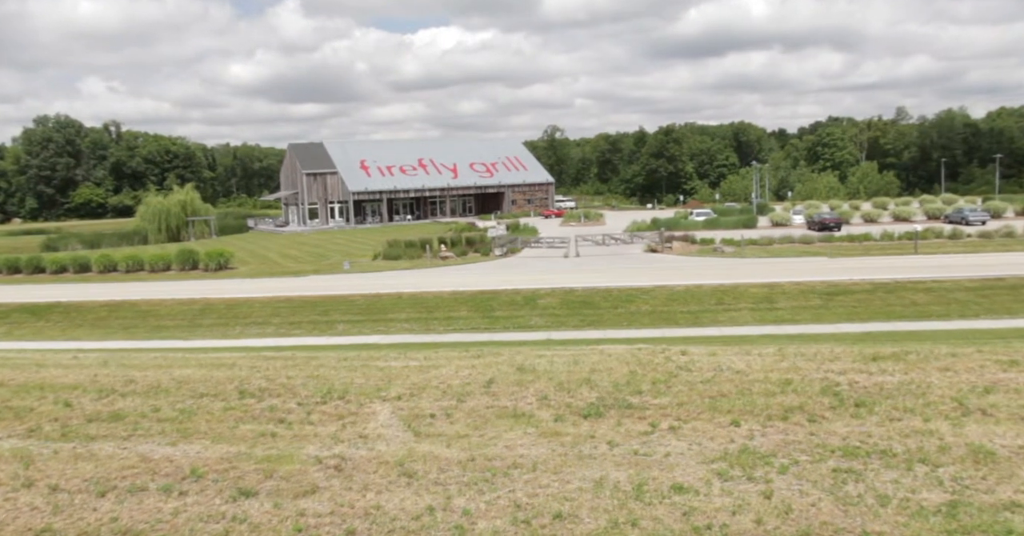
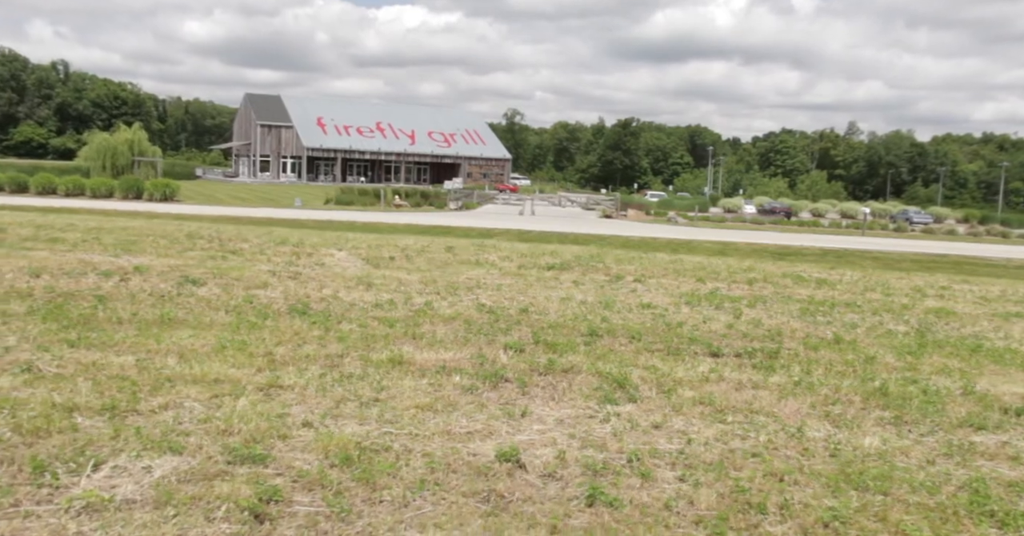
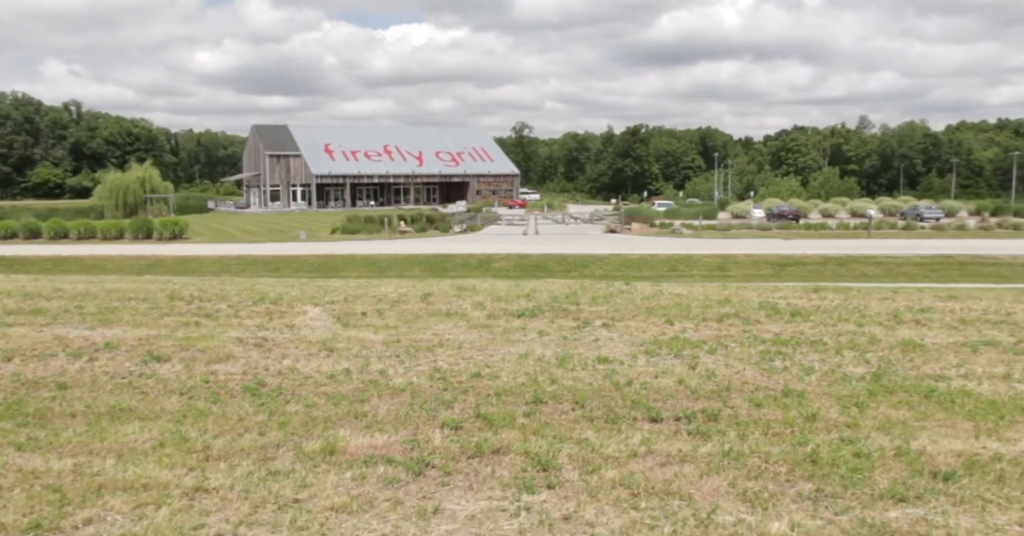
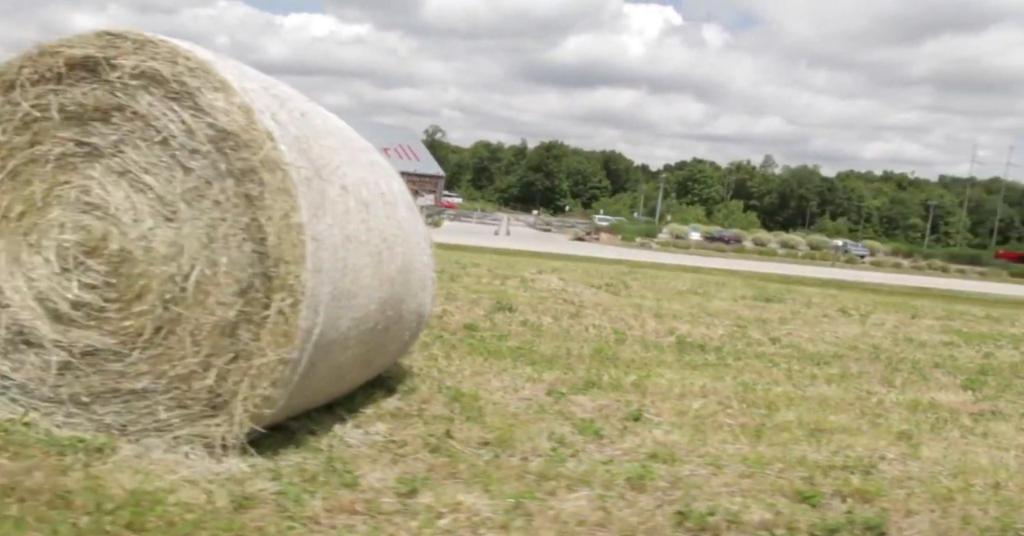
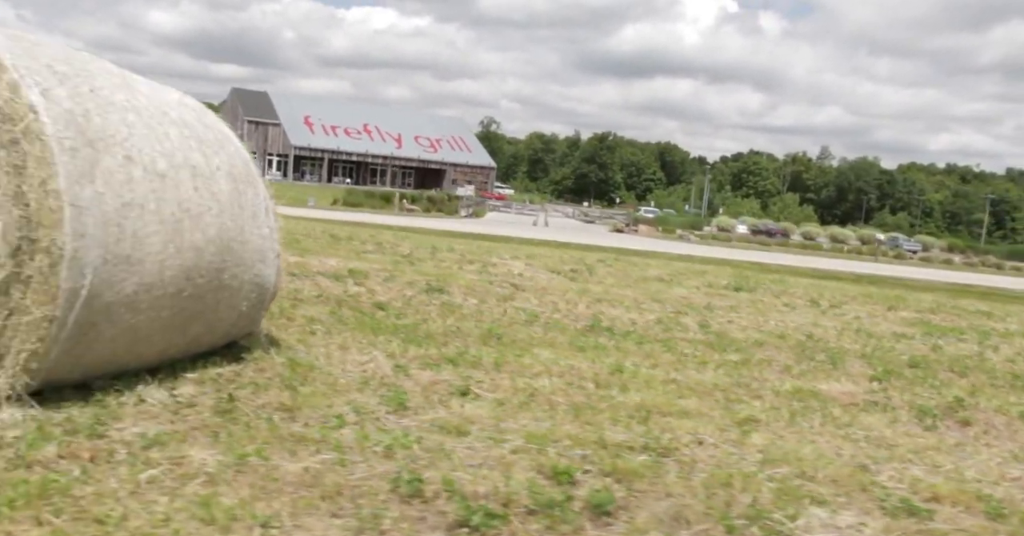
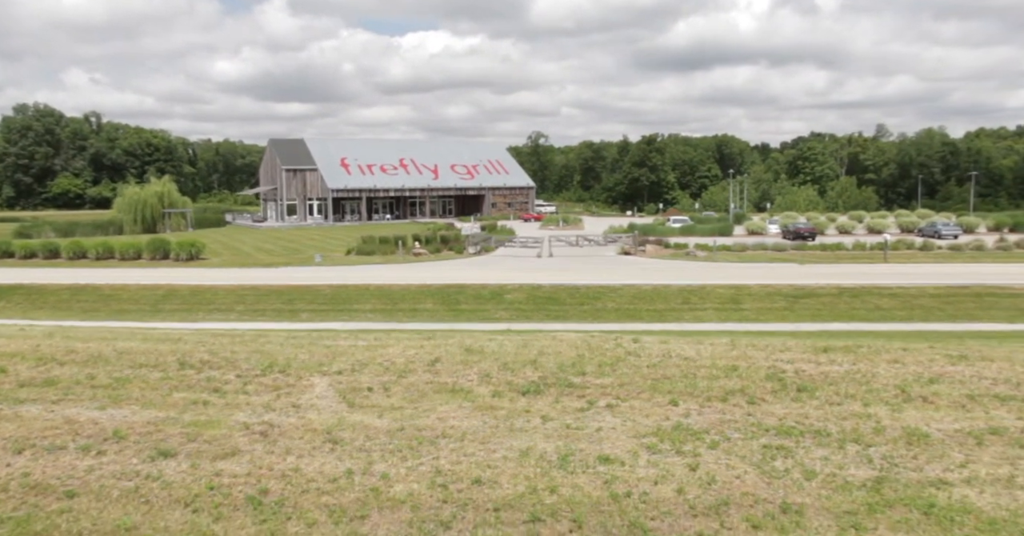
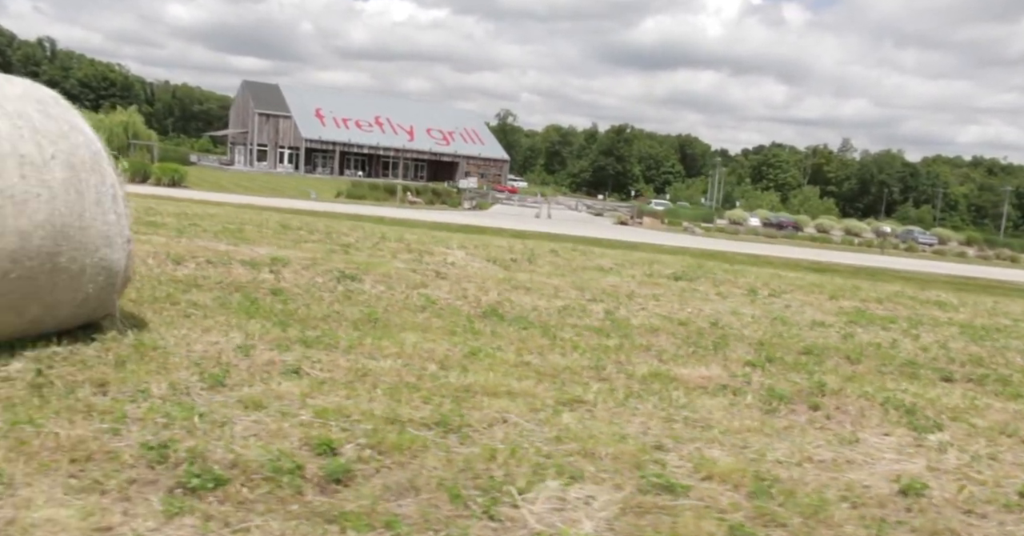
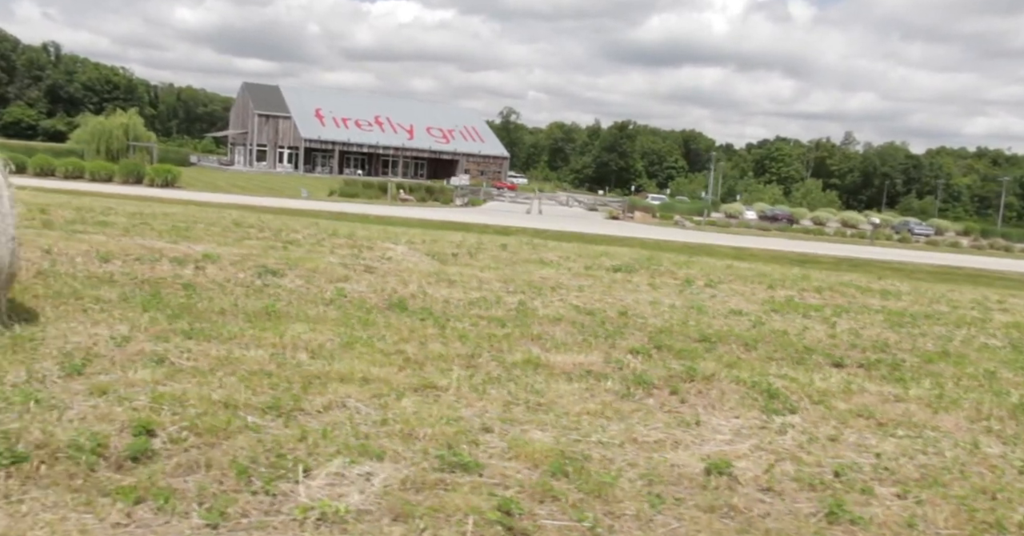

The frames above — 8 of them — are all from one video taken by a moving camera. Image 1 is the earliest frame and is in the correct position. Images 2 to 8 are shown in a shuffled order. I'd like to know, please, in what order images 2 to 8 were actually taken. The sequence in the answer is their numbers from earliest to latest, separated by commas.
6, 3, 2, 8, 7, 5, 4
